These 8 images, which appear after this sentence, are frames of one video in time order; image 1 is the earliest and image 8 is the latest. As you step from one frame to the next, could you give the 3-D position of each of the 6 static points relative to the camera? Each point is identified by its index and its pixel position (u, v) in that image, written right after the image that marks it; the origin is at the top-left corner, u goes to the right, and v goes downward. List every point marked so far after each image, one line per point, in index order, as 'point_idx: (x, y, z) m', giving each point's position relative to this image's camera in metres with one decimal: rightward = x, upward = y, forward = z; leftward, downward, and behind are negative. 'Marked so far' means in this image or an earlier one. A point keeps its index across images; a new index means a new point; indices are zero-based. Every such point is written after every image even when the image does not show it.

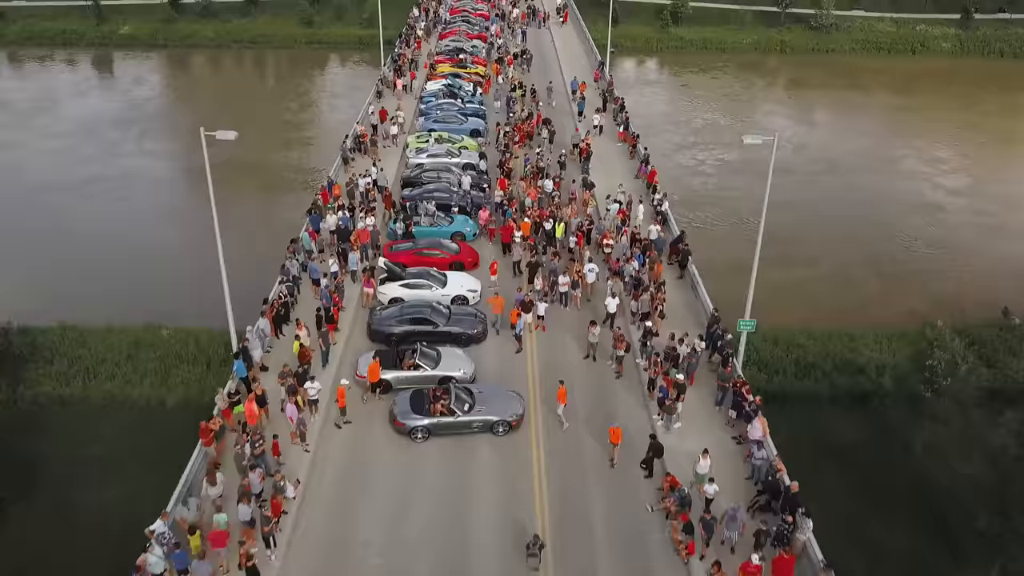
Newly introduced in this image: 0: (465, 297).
0: (-1.1, -0.2, +19.4) m
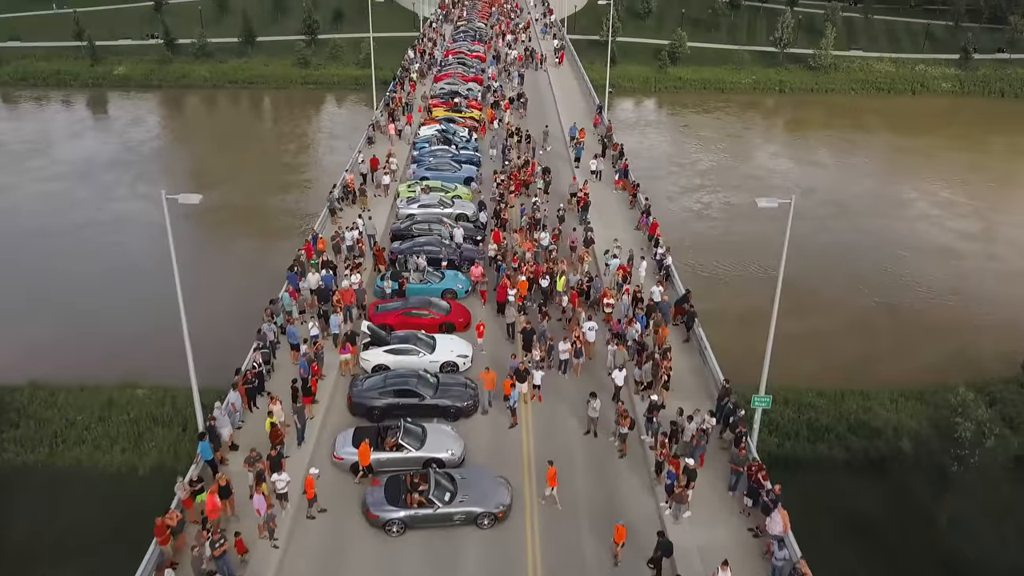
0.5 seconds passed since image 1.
0: (-1.3, -1.7, +18.0) m
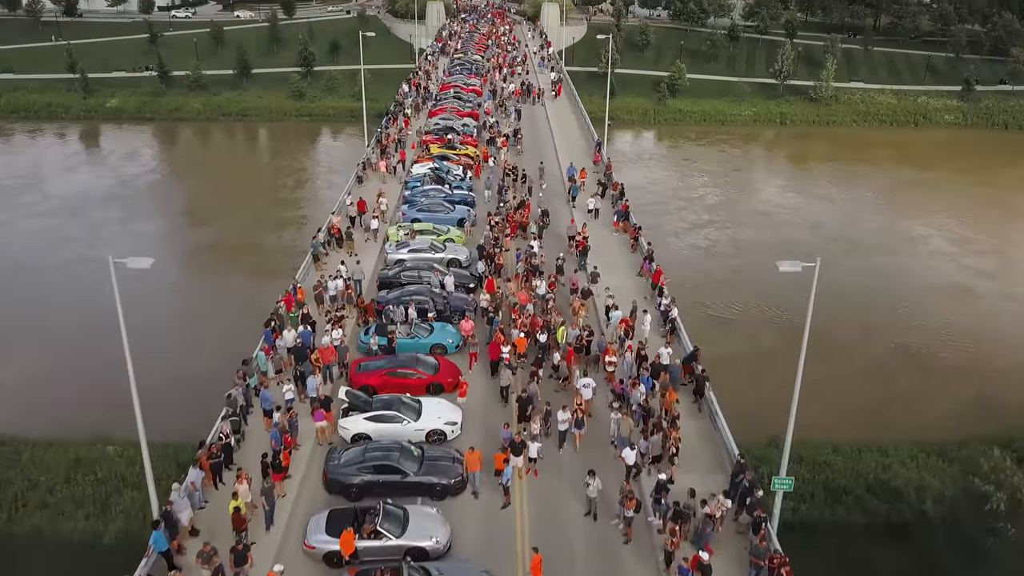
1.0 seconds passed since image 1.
0: (-1.4, -2.9, +16.4) m
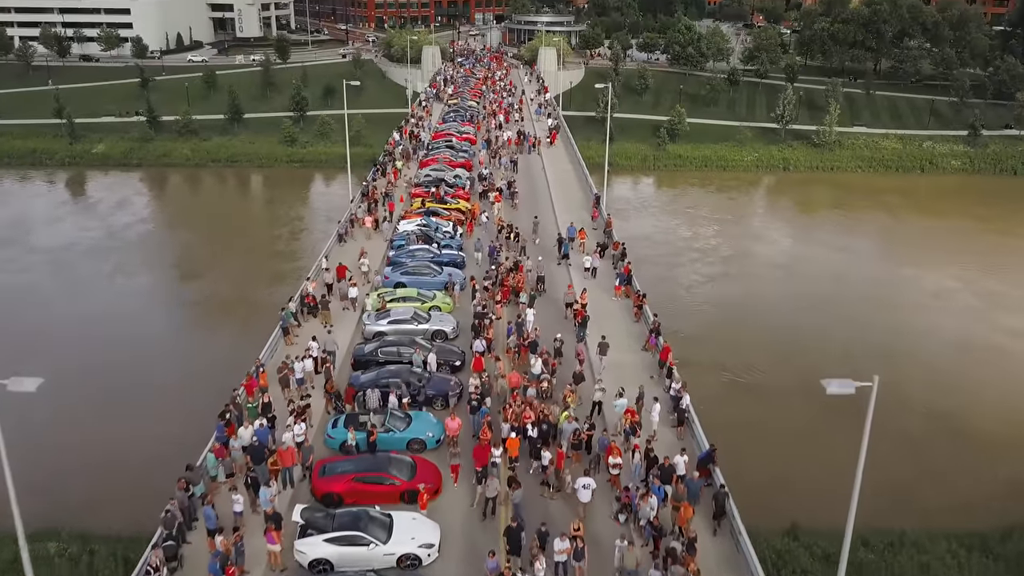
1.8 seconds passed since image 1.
0: (-1.6, -4.6, +13.9) m
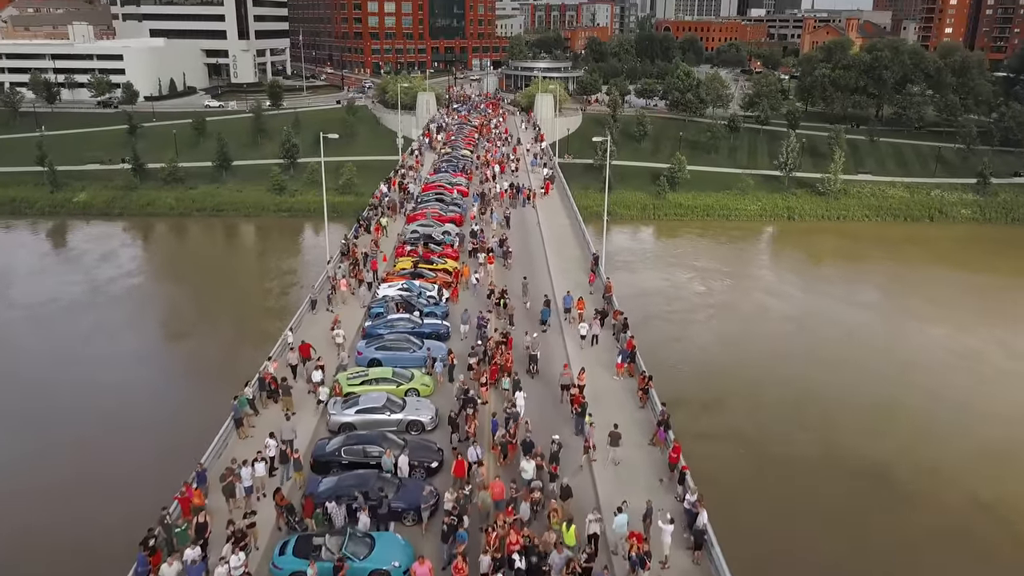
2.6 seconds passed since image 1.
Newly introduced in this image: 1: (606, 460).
0: (-1.9, -6.2, +10.9) m
1: (+2.2, -3.9, +18.4) m
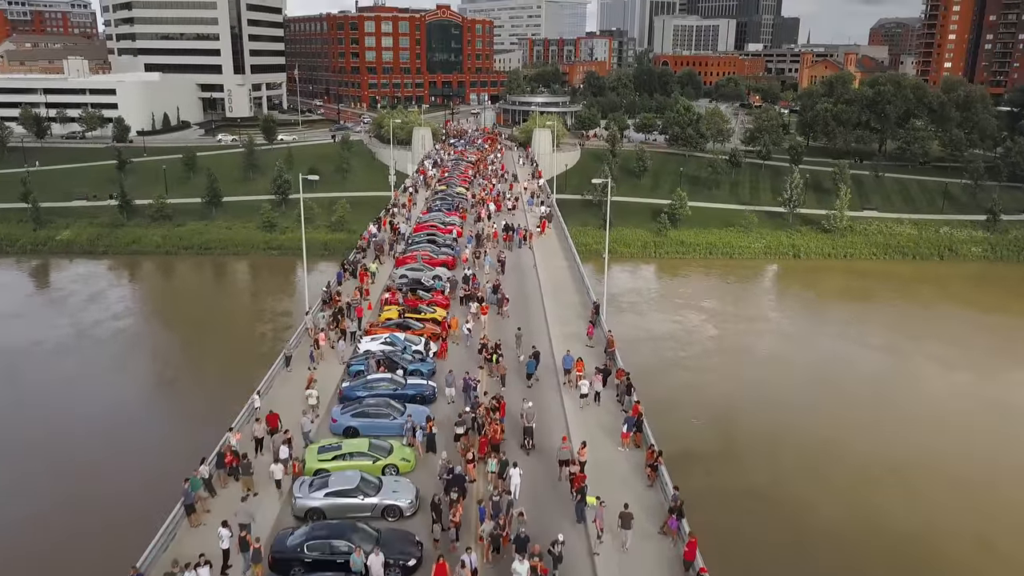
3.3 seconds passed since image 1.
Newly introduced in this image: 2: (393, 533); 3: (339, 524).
0: (-2.1, -7.2, +8.4) m
1: (+2.0, -5.2, +16.0) m
2: (-2.3, -4.8, +15.8) m
3: (-3.3, -4.6, +15.6) m
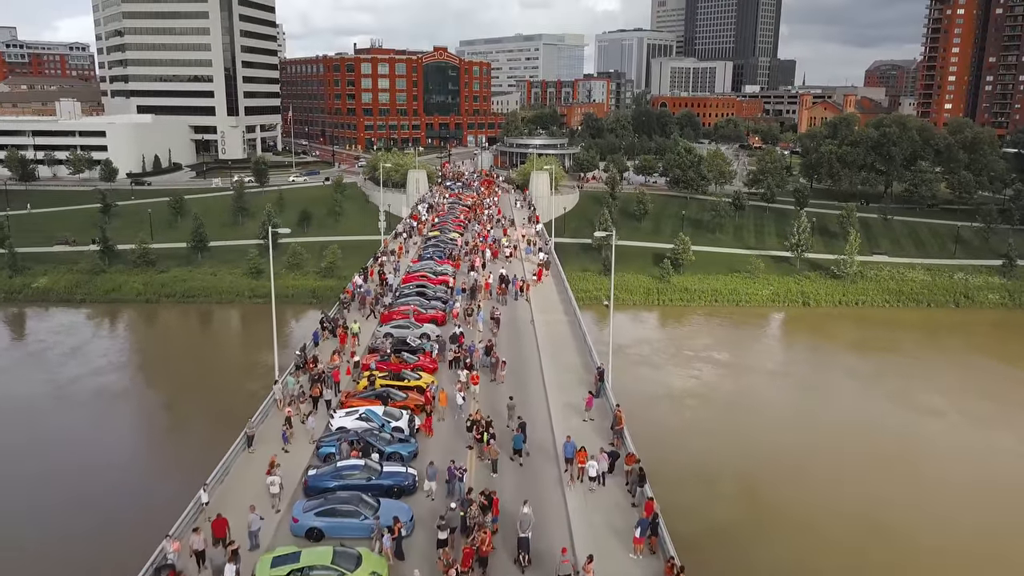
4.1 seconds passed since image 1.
0: (-2.2, -8.3, +5.2) m
1: (+1.8, -6.7, +12.8) m
2: (-2.5, -6.2, +12.7) m
3: (-3.5, -6.0, +12.5) m
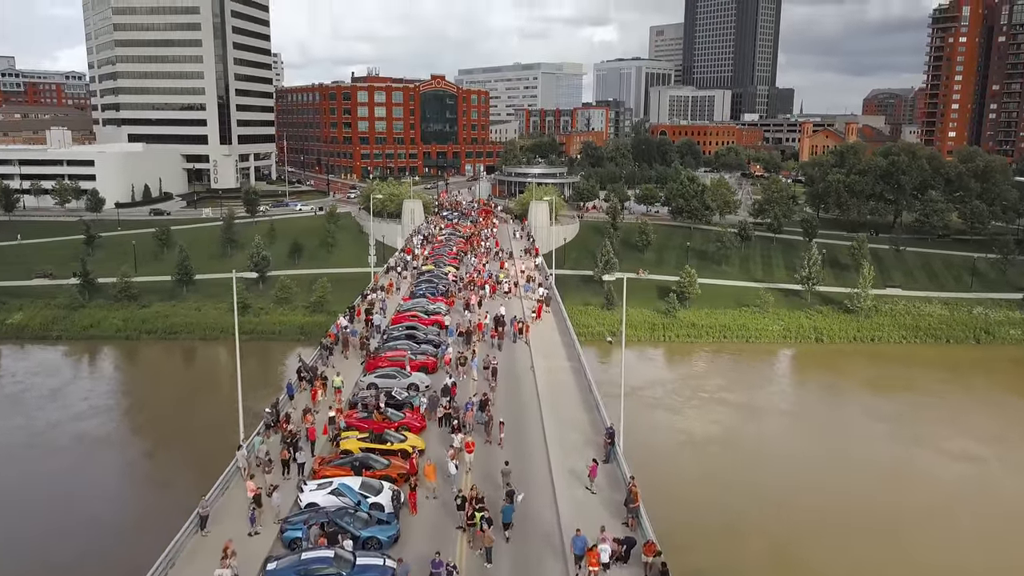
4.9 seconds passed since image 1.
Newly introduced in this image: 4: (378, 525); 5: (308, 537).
0: (-2.2, -8.9, +2.0) m
1: (+1.8, -7.6, +9.7) m
2: (-2.5, -7.2, +9.5) m
3: (-3.5, -6.9, +9.4) m
4: (-3.0, -5.3, +18.1) m
5: (-4.4, -5.4, +17.4) m
